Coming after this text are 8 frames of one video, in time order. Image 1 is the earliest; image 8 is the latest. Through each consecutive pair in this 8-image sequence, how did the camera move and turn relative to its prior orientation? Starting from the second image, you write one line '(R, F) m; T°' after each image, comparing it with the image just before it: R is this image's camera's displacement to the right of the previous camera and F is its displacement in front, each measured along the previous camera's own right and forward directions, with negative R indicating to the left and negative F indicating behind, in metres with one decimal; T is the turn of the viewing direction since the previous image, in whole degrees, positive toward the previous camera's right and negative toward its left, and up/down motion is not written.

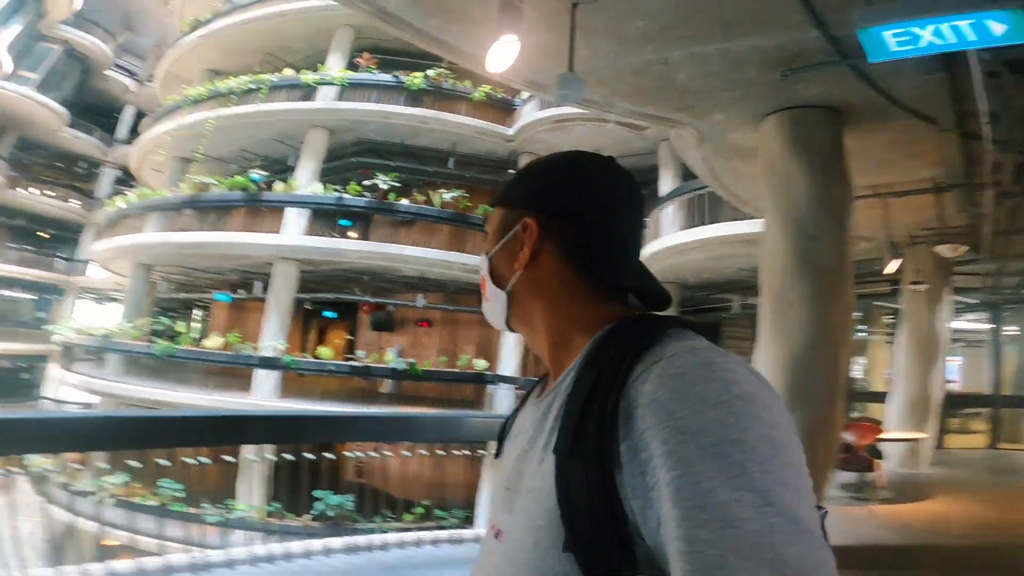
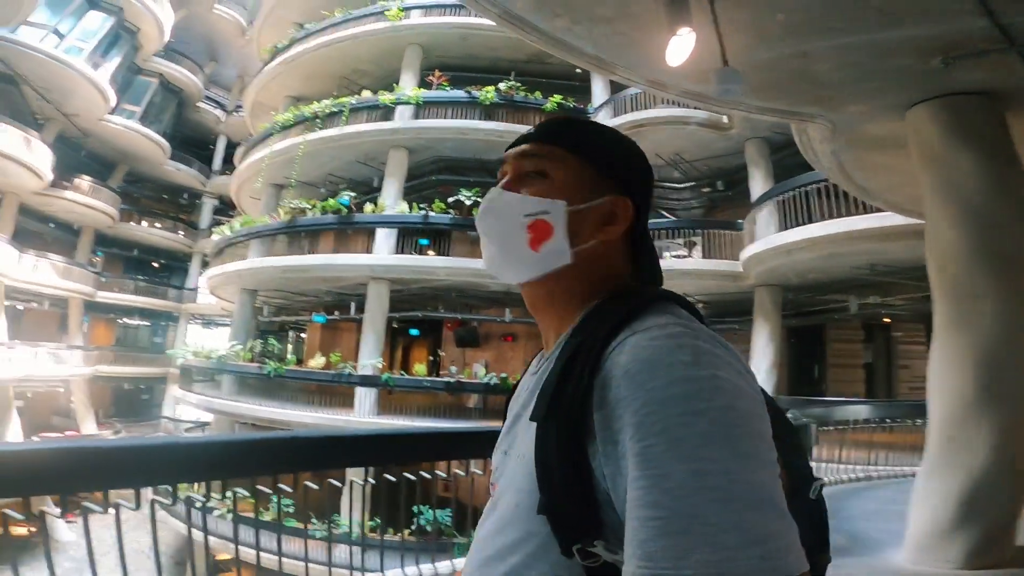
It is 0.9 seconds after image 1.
(-1.1, 0.0) m; -5°
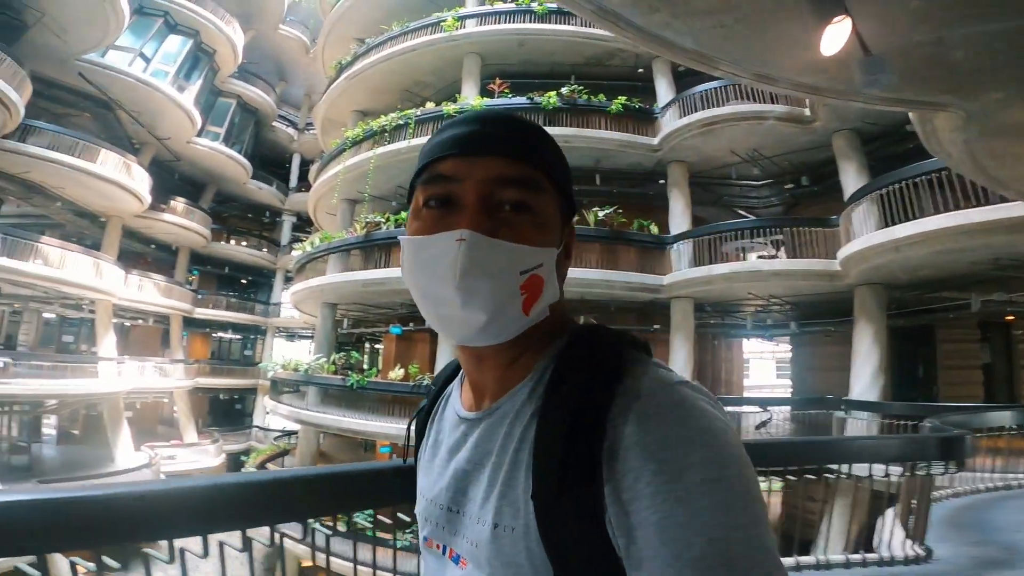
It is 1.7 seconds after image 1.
(-0.9, 0.0) m; -4°
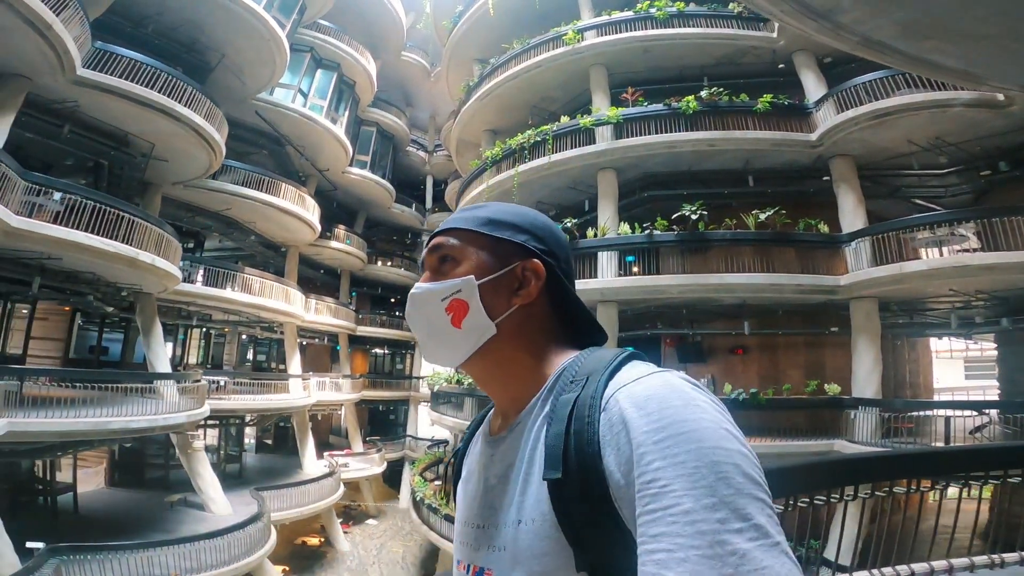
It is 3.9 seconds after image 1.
(-2.4, -0.4) m; -7°
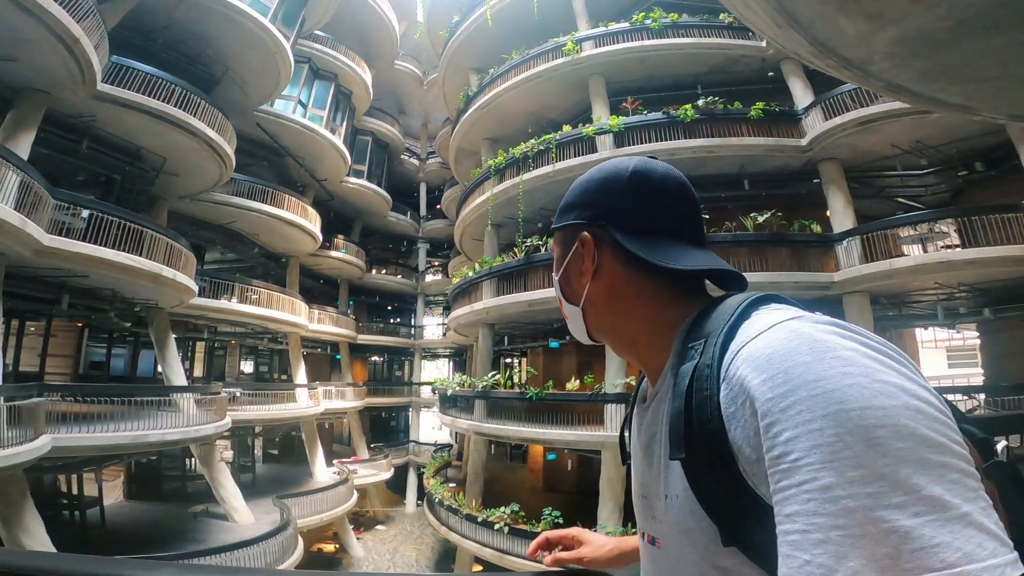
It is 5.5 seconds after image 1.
(-0.9, -0.4) m; +3°
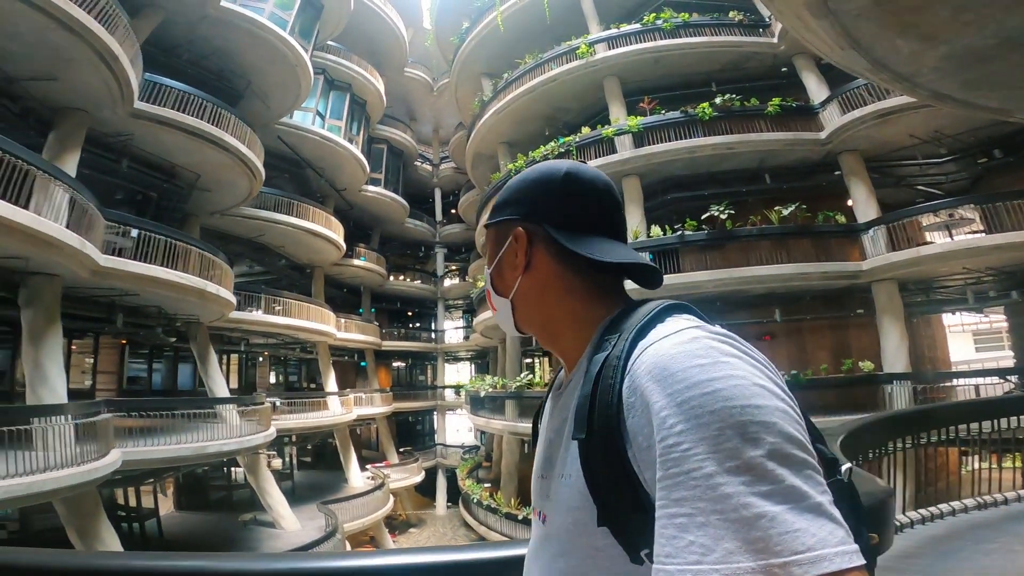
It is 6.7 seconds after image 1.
(-1.0, -0.3) m; 0°
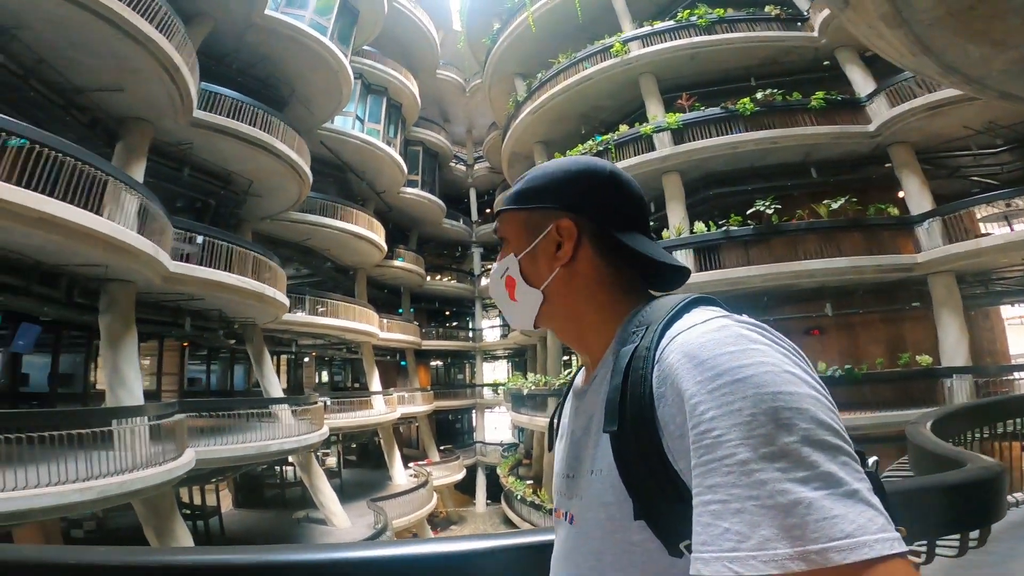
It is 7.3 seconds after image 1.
(-0.9, -0.2) m; -2°
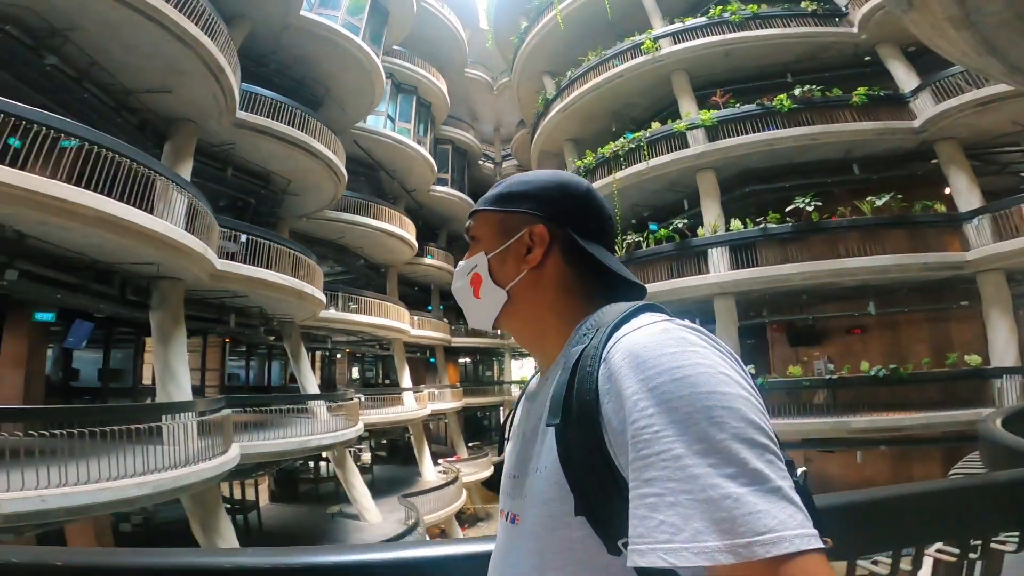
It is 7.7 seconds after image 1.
(-0.6, 0.0) m; -2°
